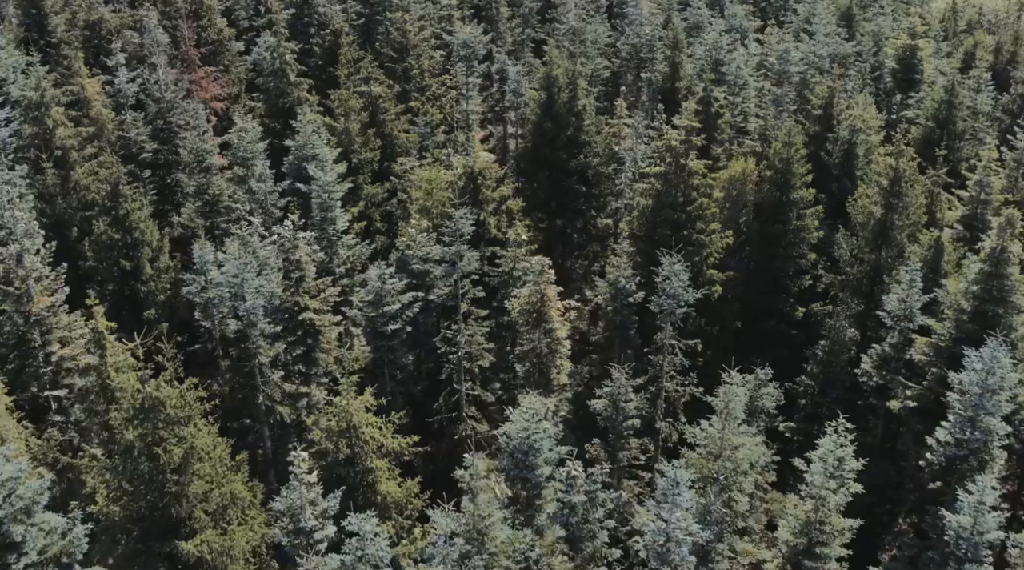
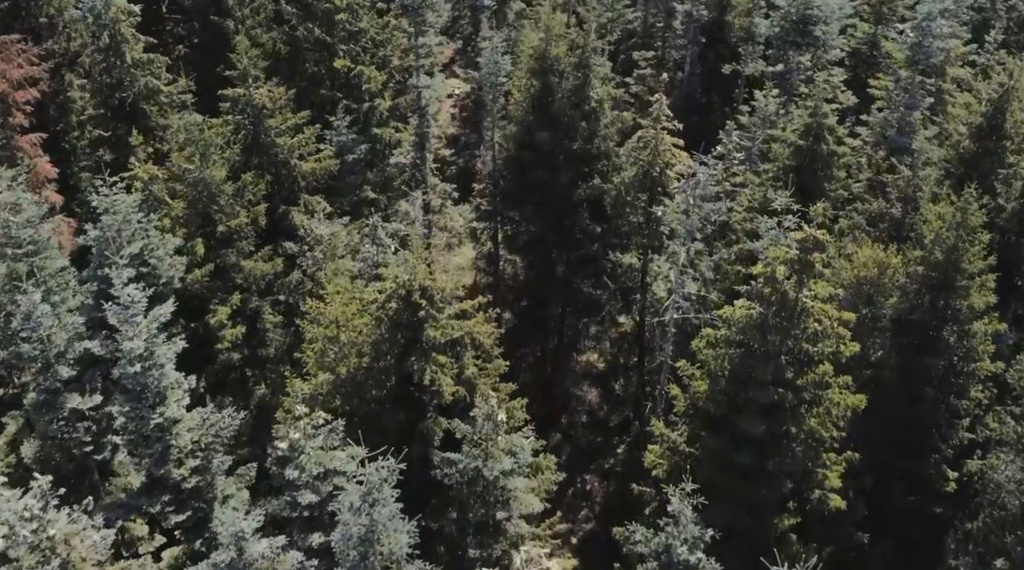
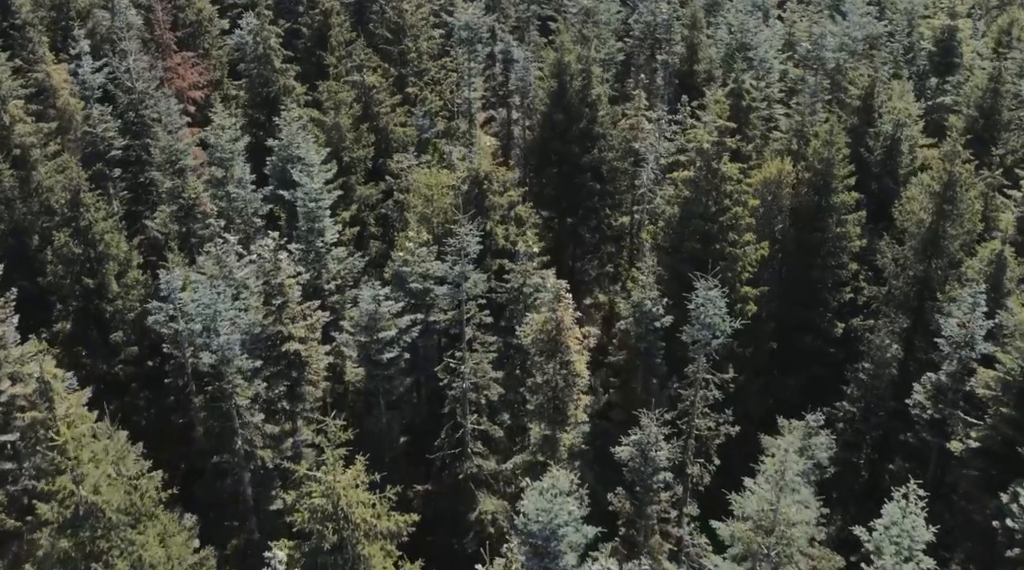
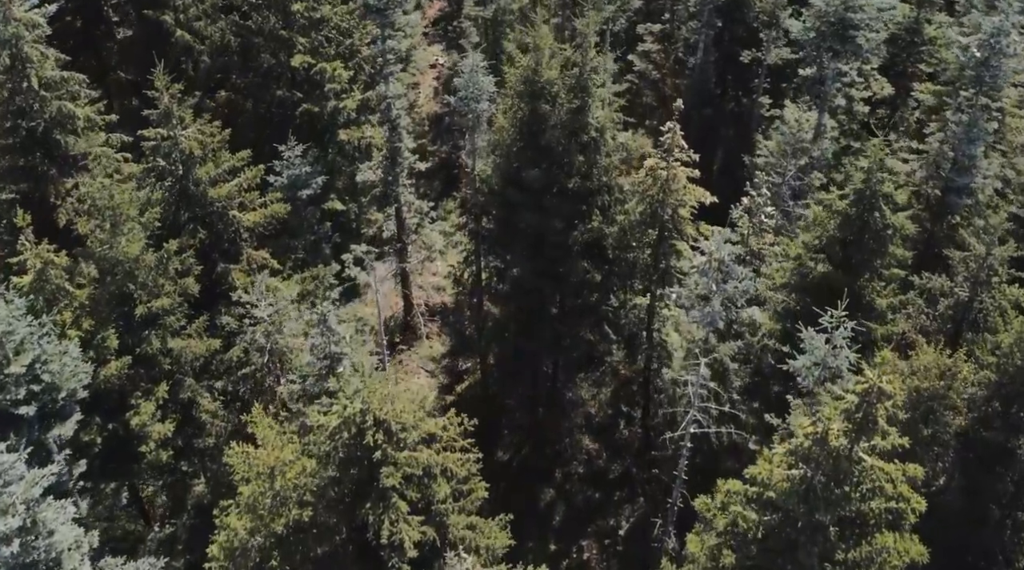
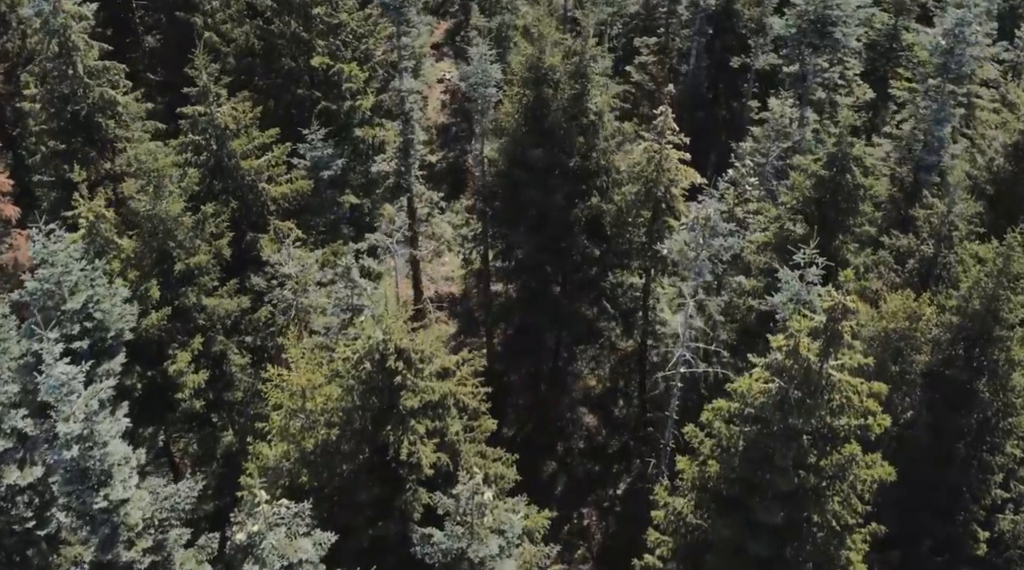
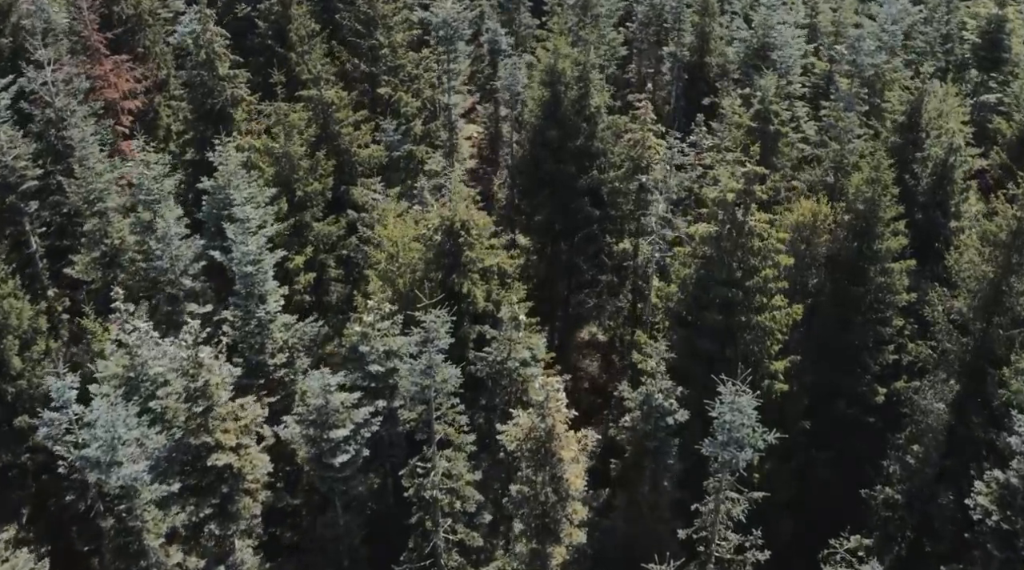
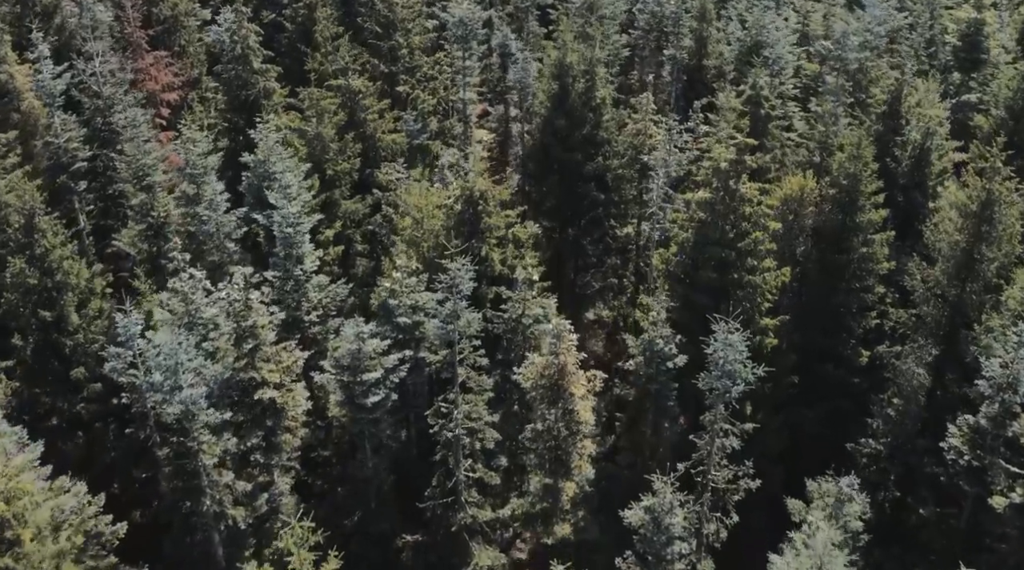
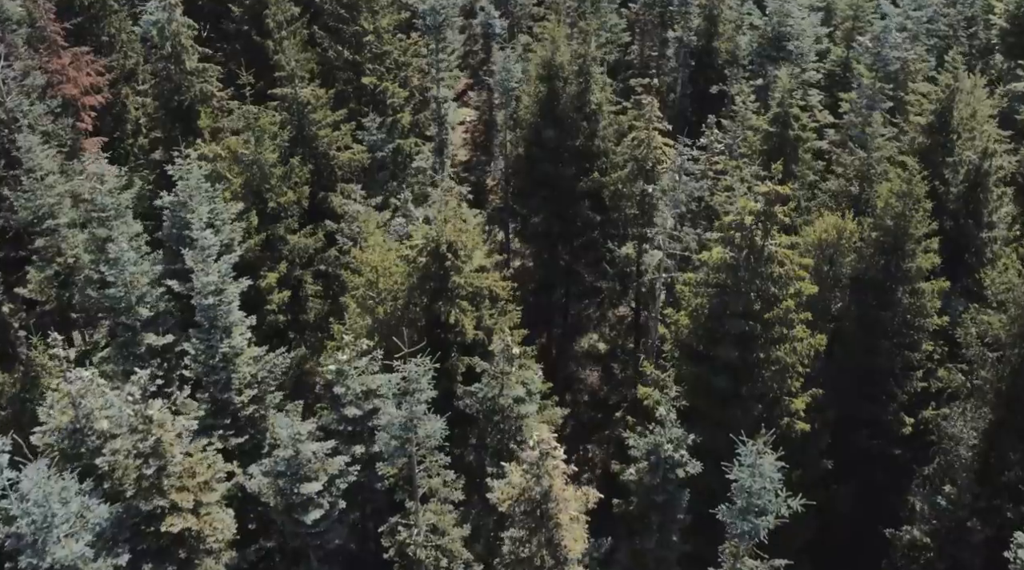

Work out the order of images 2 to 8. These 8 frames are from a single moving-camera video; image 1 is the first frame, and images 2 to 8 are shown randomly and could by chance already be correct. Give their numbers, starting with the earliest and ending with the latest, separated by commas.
3, 7, 6, 8, 2, 5, 4
